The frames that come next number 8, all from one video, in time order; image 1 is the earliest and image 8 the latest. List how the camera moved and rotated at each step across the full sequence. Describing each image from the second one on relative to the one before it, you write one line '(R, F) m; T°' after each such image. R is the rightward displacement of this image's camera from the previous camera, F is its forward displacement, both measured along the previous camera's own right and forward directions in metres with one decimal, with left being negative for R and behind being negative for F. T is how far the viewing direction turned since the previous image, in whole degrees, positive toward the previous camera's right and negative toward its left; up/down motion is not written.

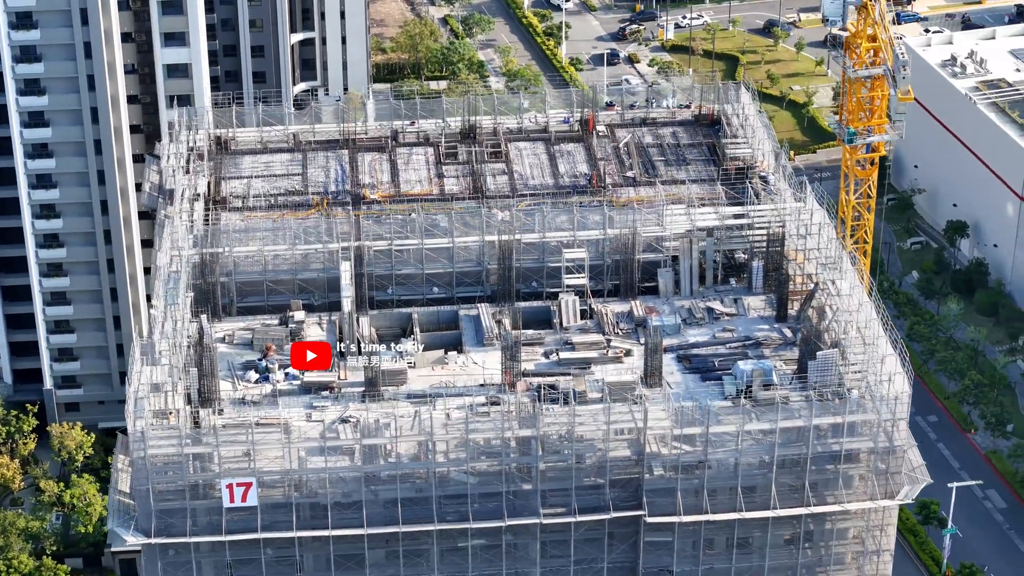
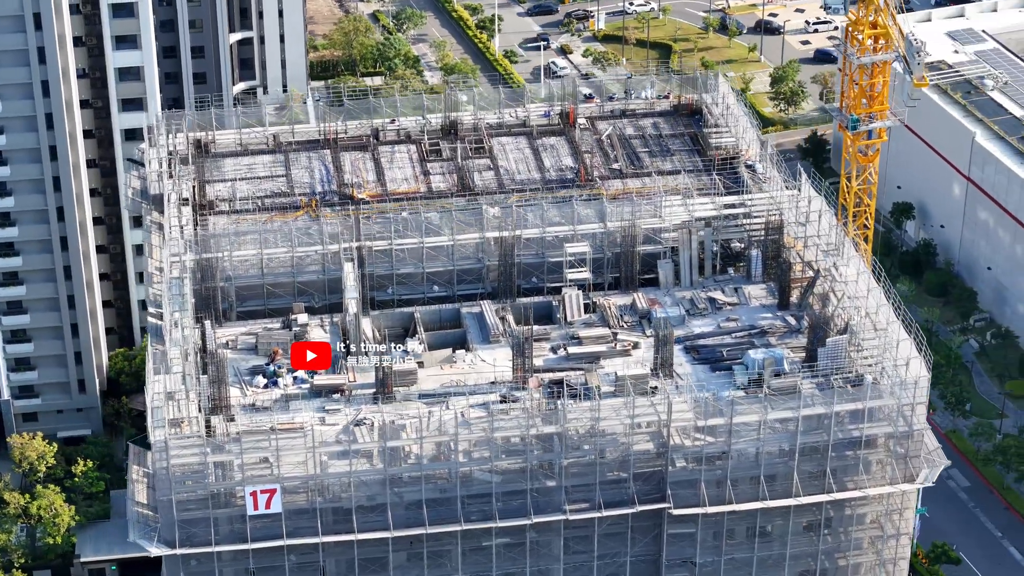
(-5.1, +0.7) m; +2°
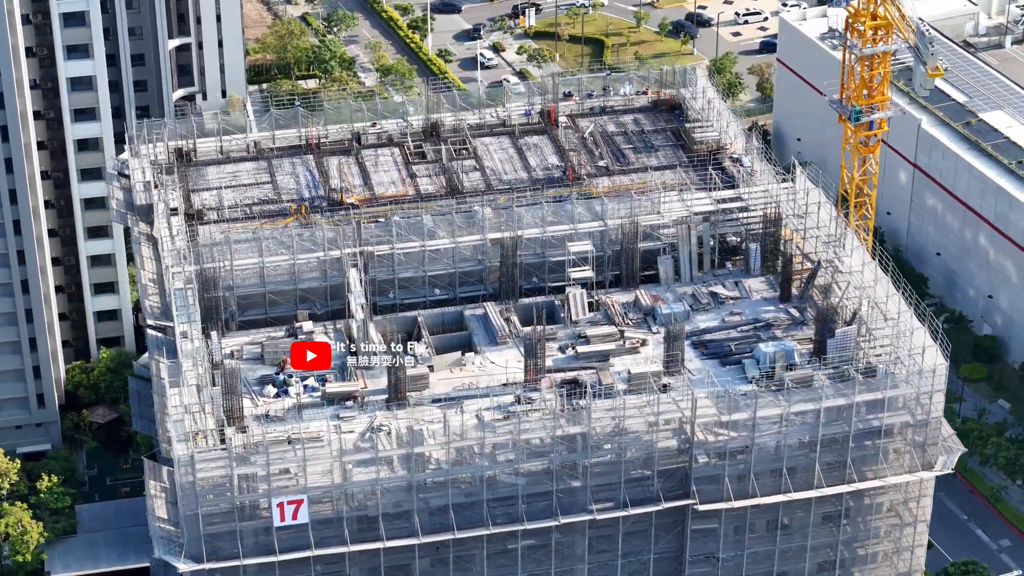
(-5.1, +0.6) m; +2°
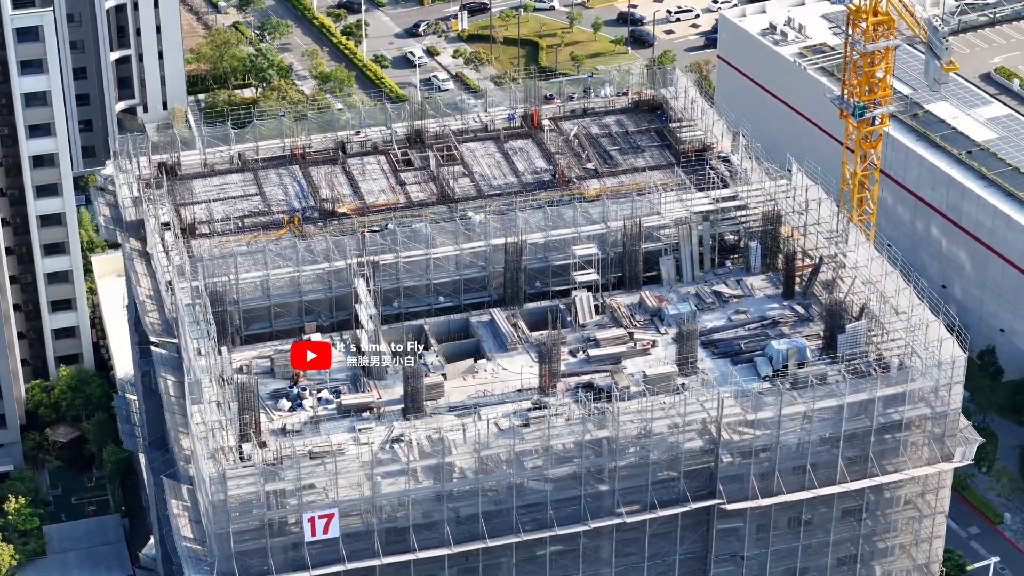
(-5.1, +0.5) m; +2°
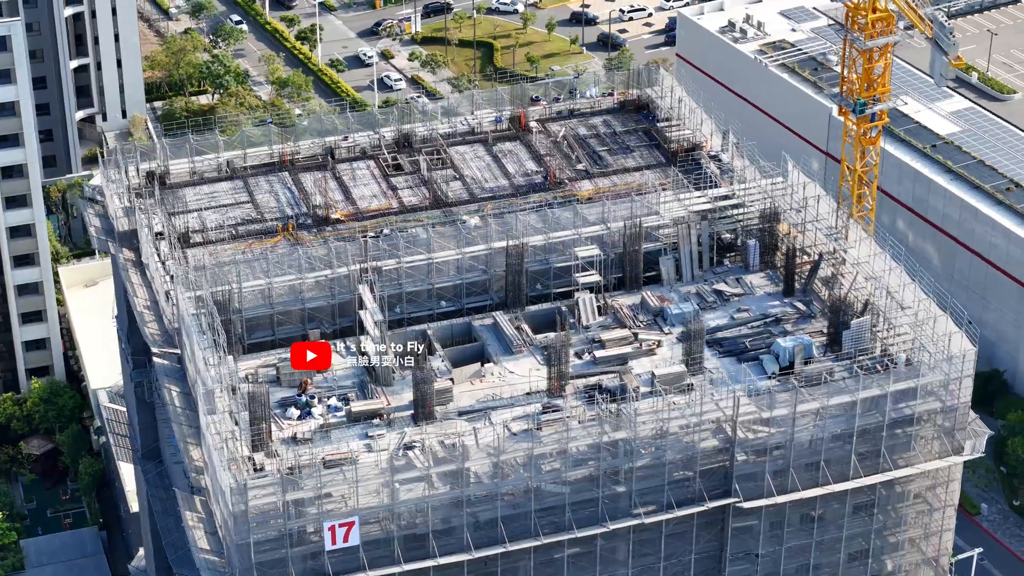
(-3.4, +0.3) m; +2°
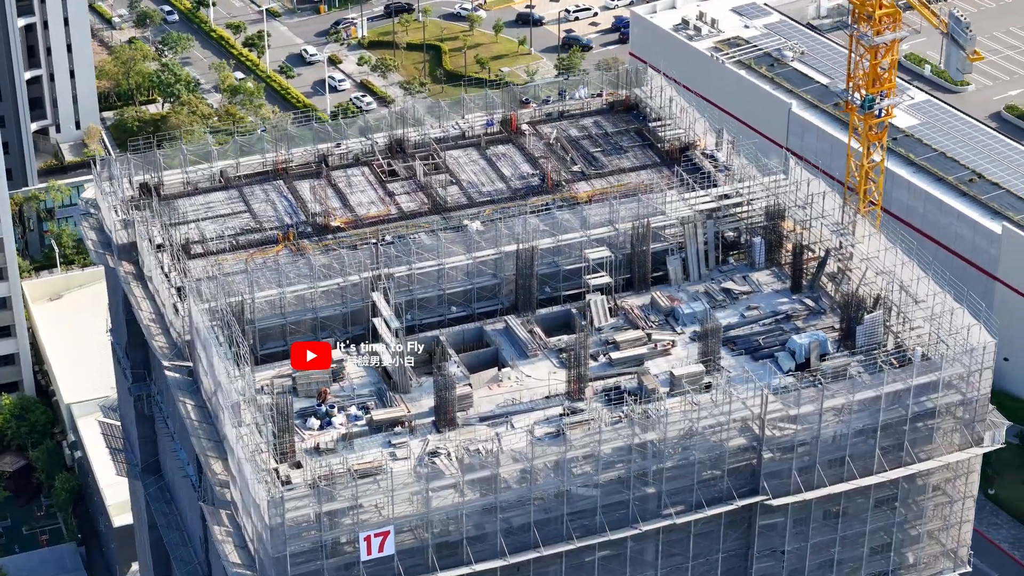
(-4.5, +0.3) m; +2°
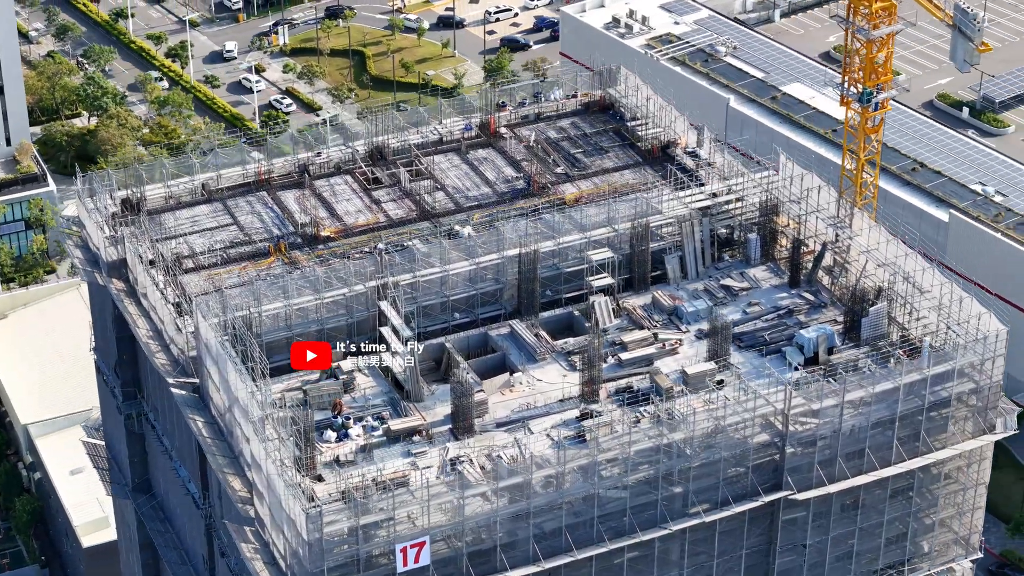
(-5.7, +0.4) m; +3°
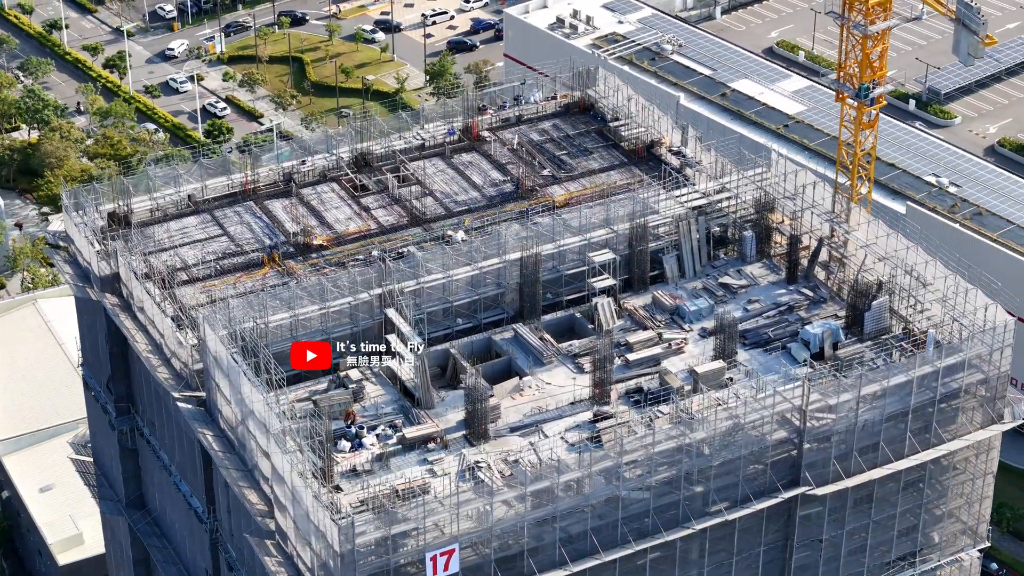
(-4.5, +0.2) m; +2°
